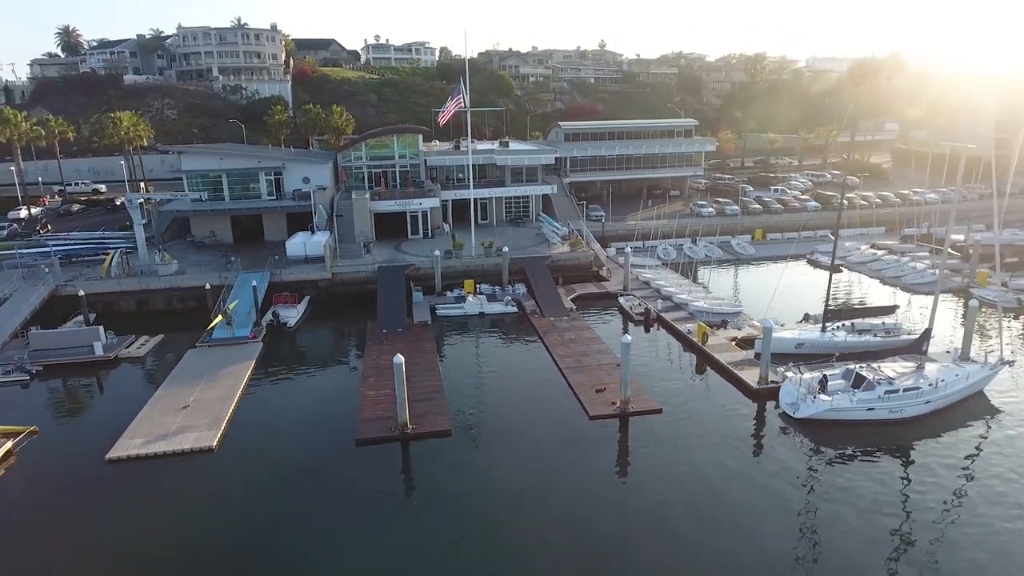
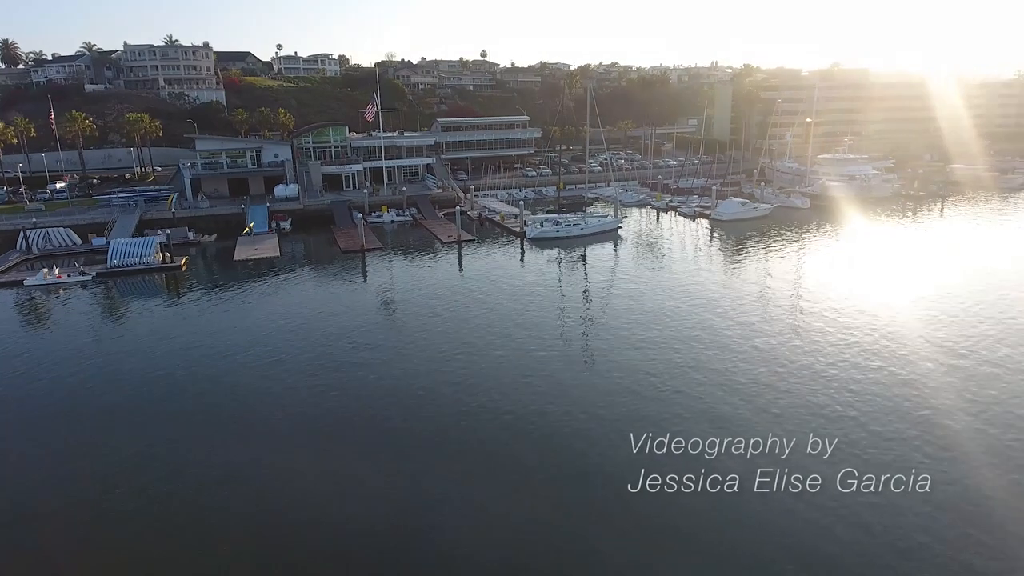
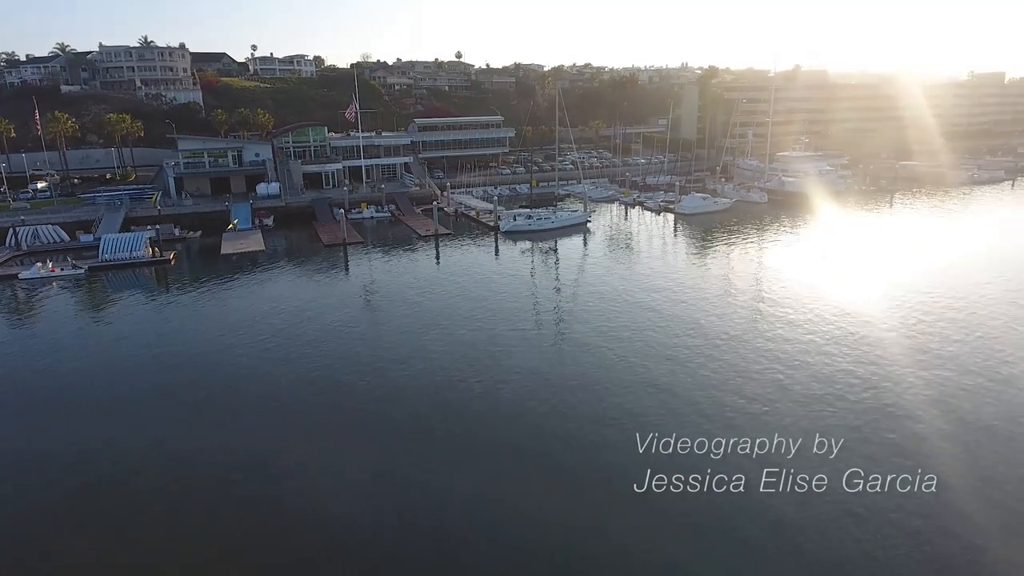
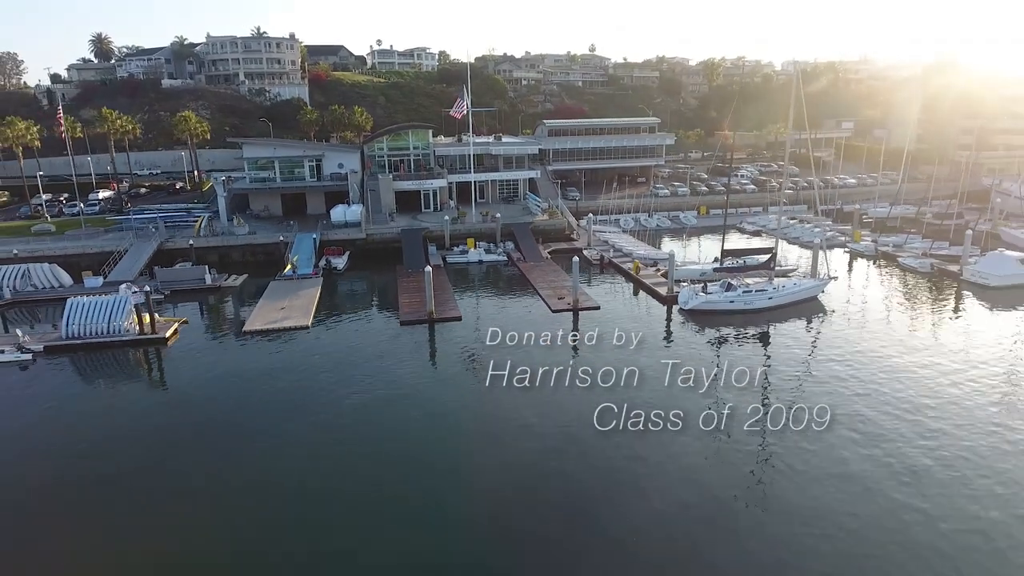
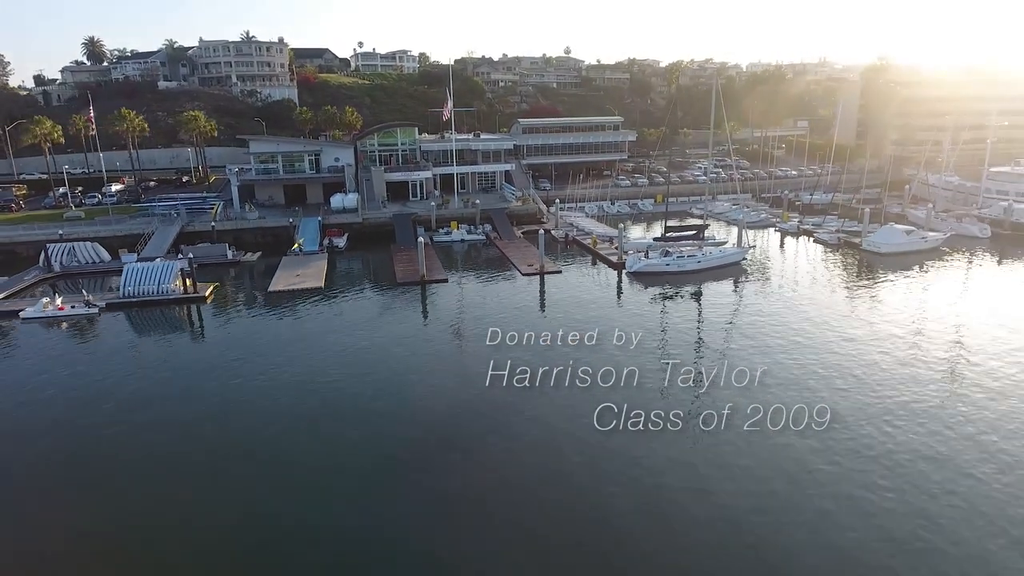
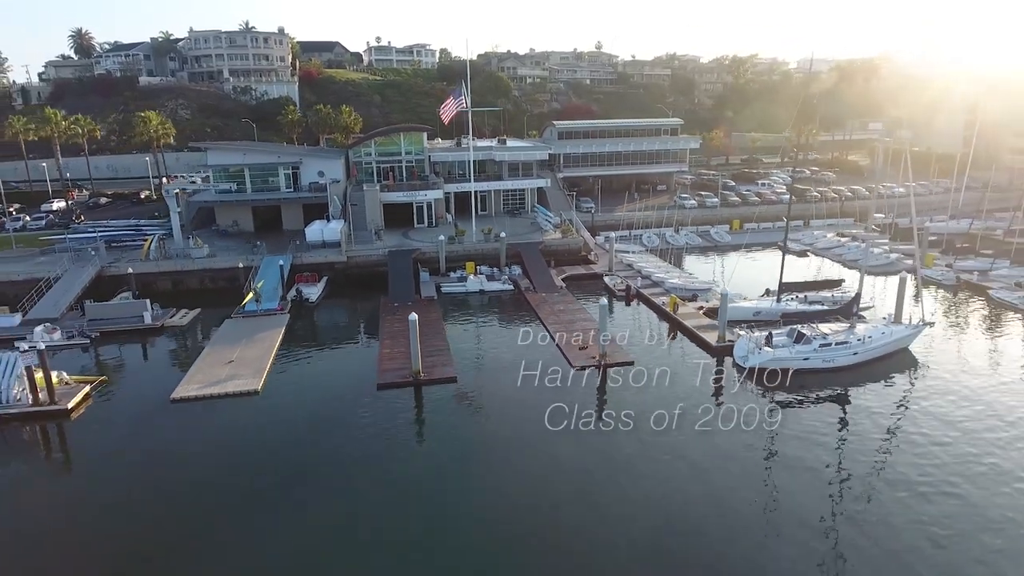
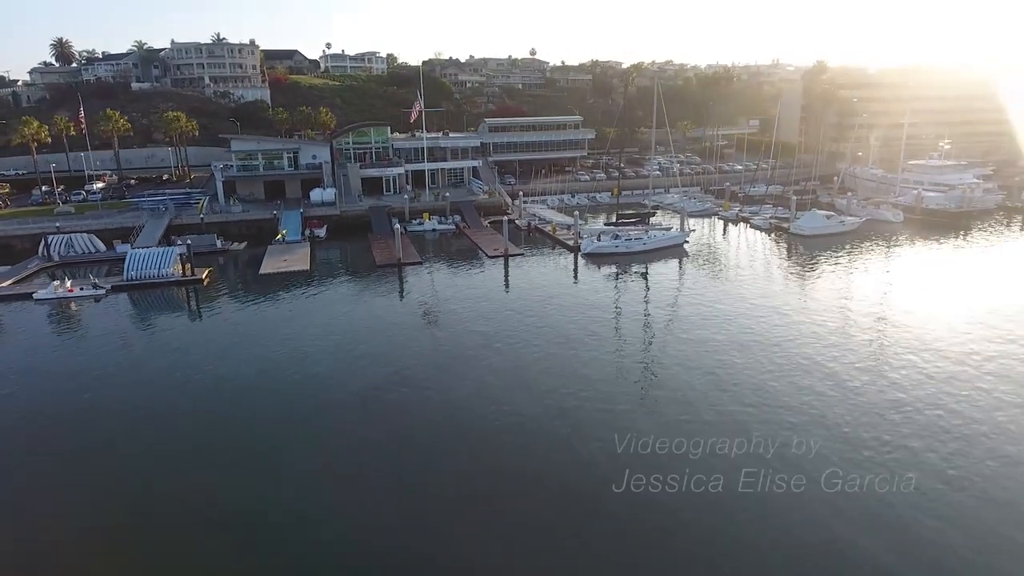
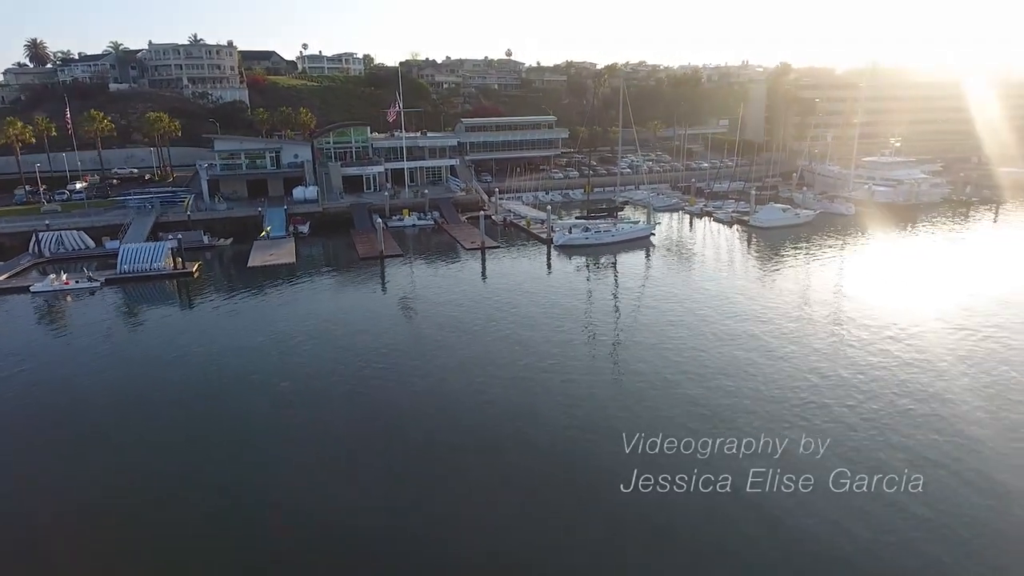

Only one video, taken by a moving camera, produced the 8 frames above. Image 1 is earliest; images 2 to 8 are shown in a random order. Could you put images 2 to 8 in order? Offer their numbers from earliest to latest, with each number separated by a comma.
6, 4, 5, 7, 8, 2, 3
